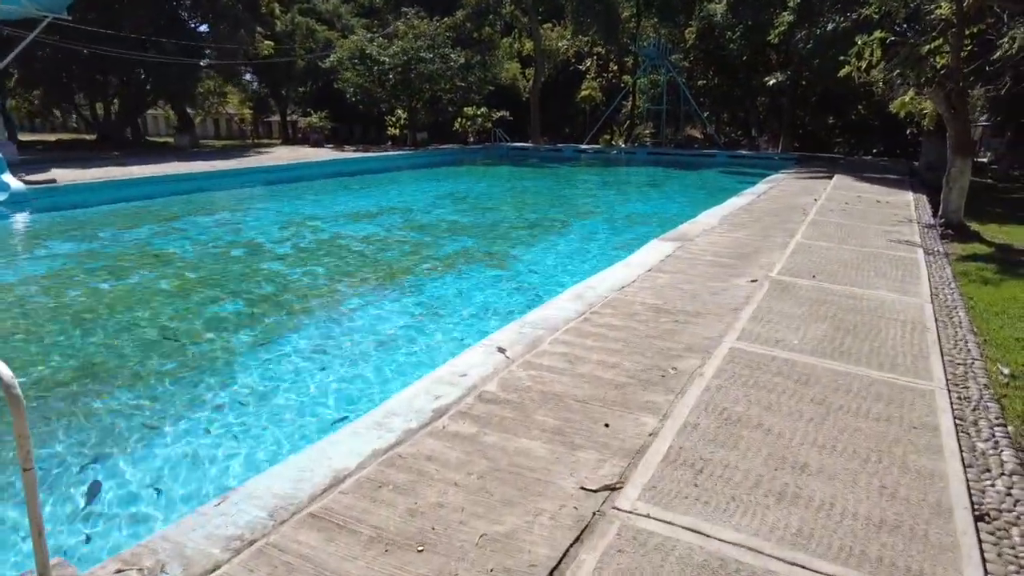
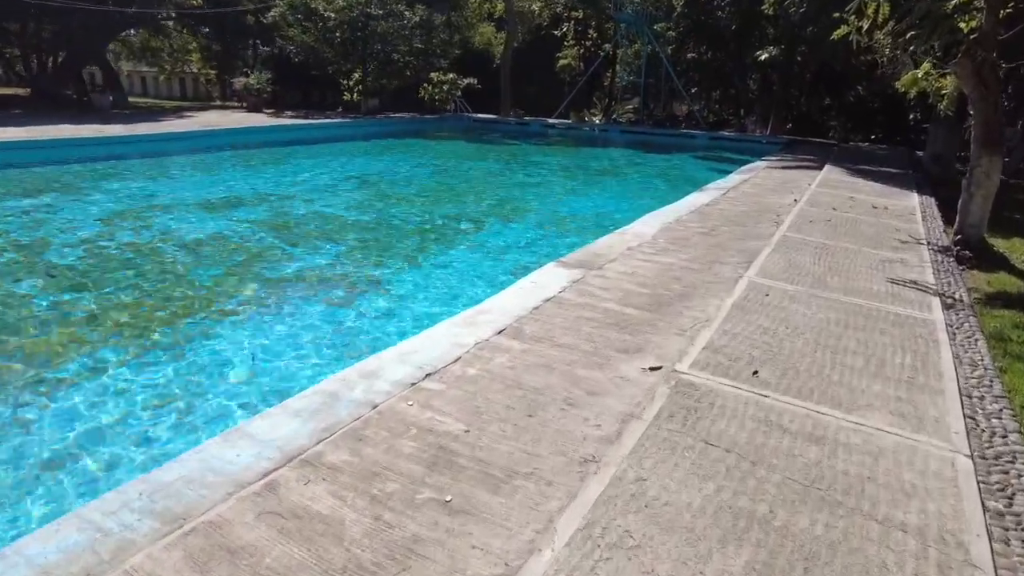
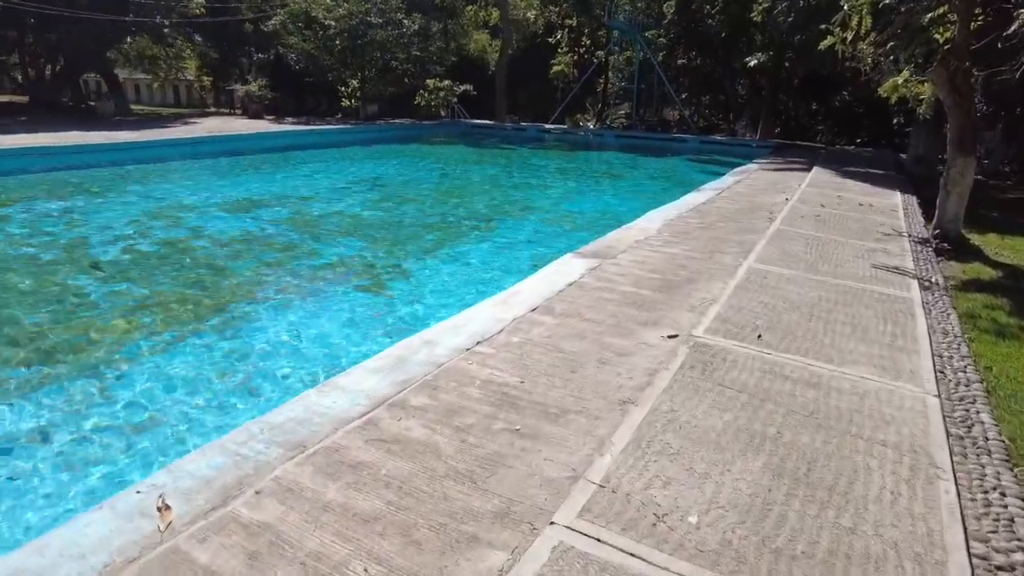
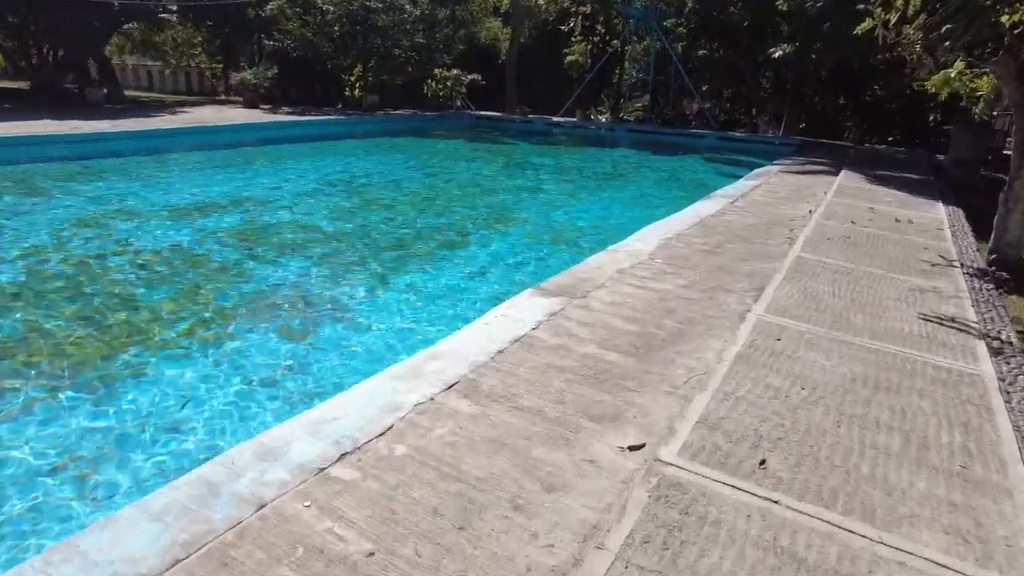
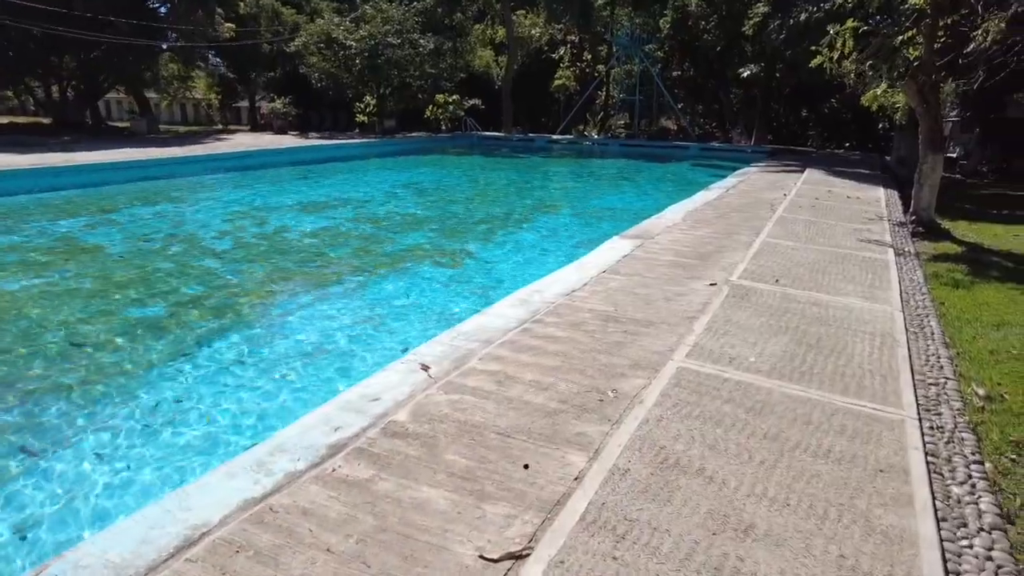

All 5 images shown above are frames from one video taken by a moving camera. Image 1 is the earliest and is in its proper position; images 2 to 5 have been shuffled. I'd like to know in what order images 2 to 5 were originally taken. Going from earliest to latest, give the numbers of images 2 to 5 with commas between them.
5, 3, 2, 4
